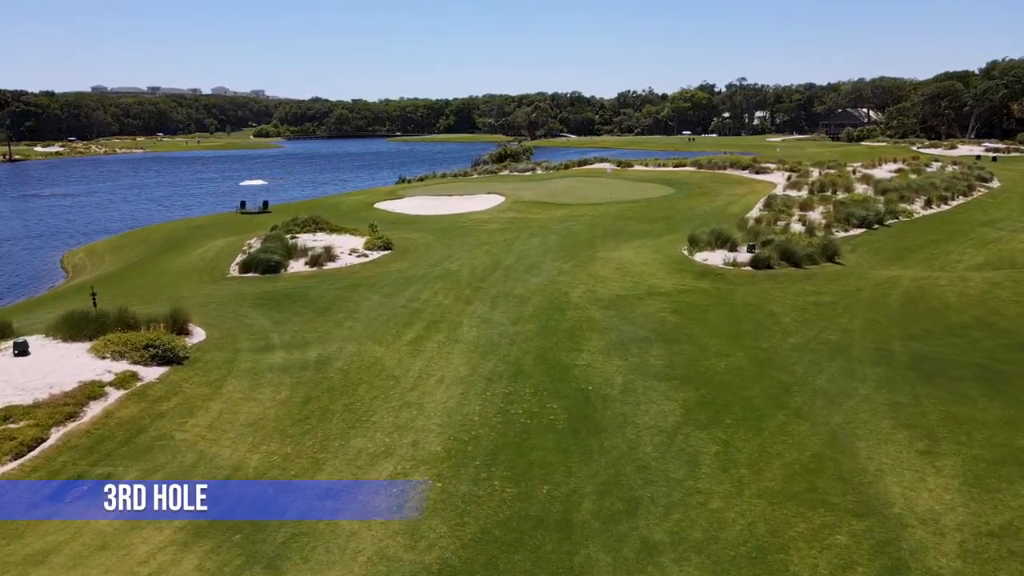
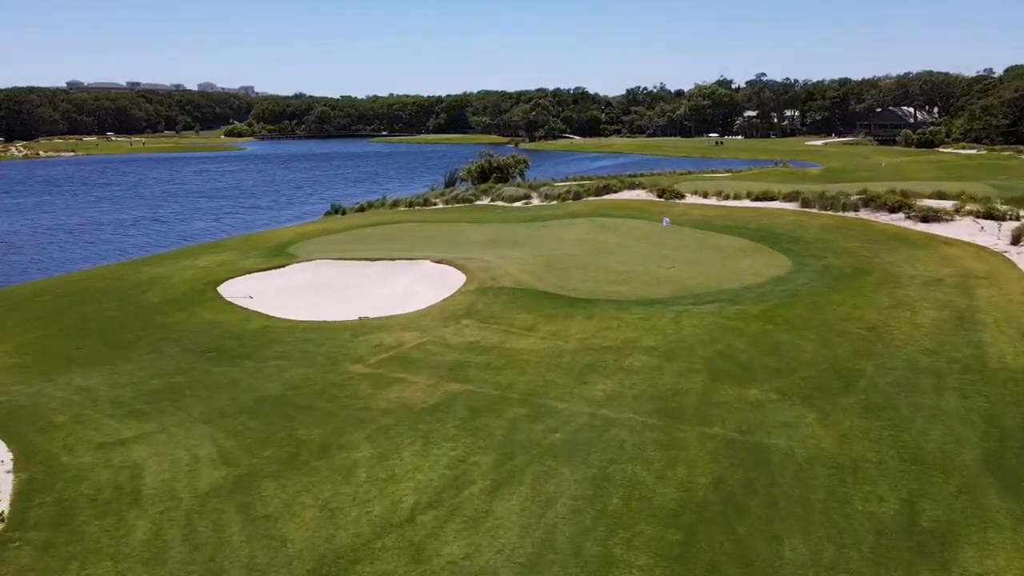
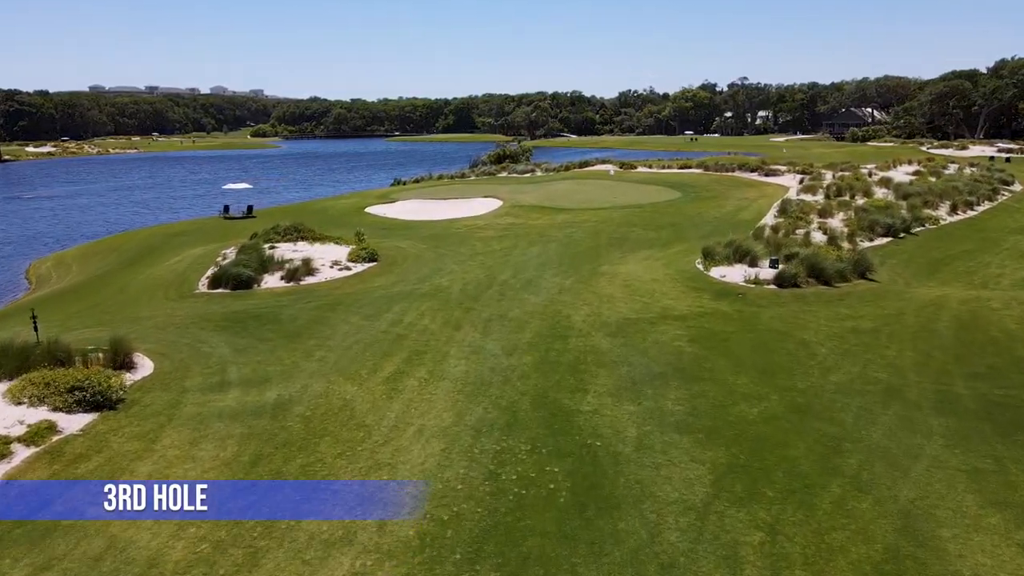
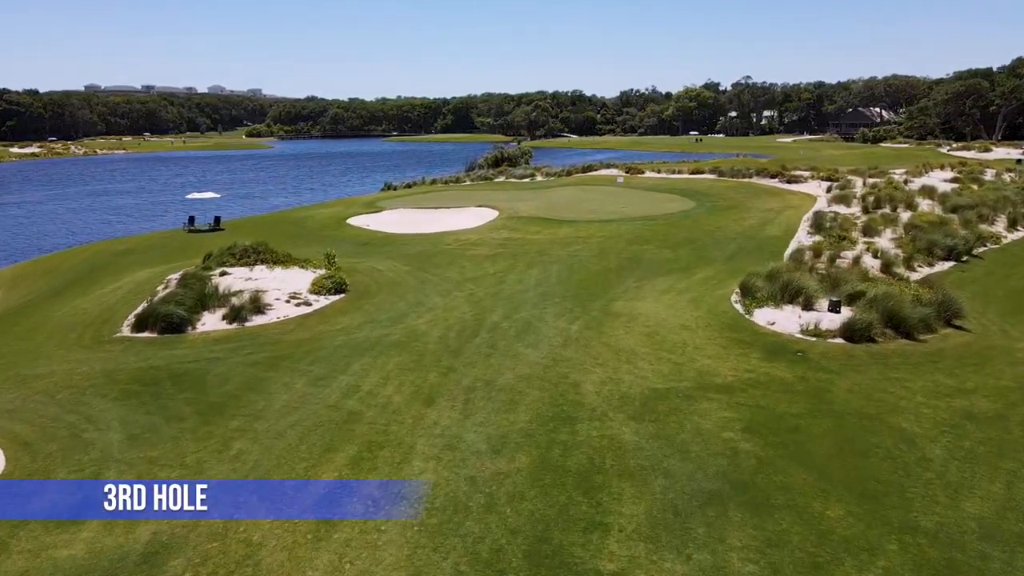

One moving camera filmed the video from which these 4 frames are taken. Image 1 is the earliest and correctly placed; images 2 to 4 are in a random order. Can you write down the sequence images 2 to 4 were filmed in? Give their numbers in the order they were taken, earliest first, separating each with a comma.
3, 4, 2
